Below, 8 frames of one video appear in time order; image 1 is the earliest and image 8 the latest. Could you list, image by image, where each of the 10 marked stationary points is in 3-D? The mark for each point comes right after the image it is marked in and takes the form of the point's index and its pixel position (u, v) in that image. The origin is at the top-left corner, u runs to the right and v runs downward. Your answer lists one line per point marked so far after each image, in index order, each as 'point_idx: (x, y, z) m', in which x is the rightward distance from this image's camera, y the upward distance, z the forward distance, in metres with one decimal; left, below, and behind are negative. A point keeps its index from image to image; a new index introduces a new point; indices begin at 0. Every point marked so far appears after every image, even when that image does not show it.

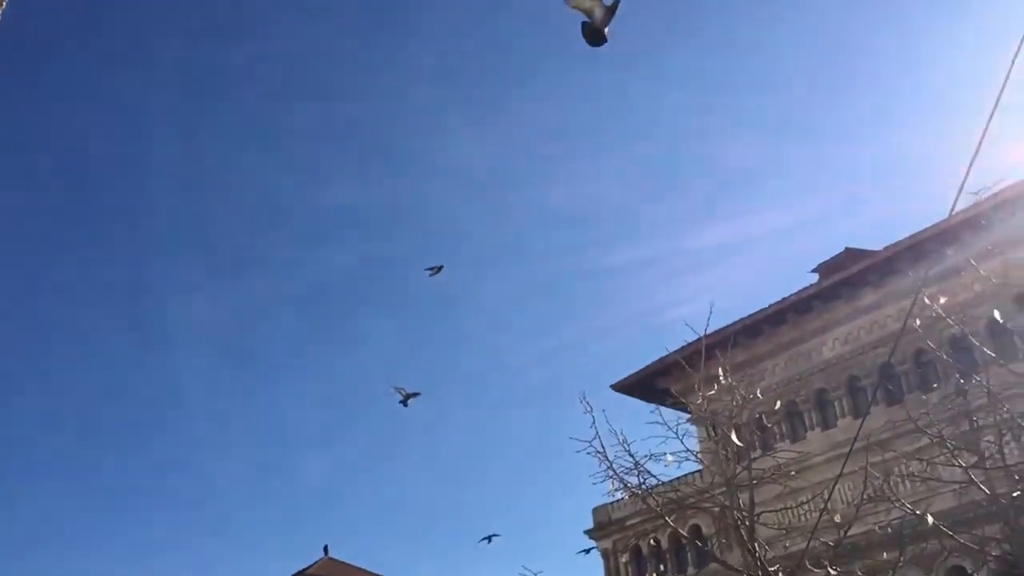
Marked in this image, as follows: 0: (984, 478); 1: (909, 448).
0: (+9.8, -3.9, +17.9) m
1: (+9.1, -3.6, +19.7) m
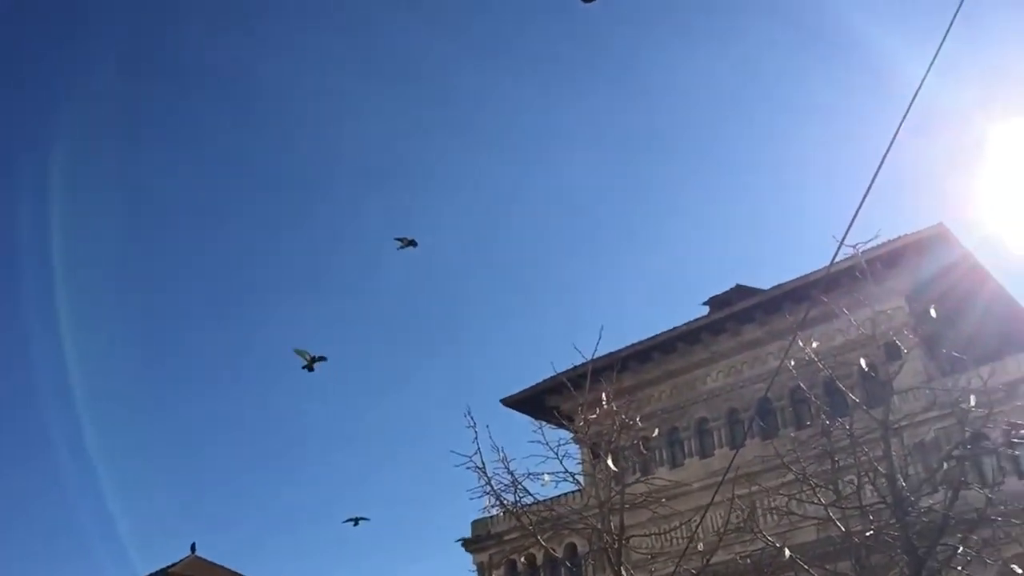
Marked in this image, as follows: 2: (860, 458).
0: (+7.2, -4.9, +18.8) m
1: (+6.3, -4.6, +20.5) m
2: (+7.4, -3.5, +18.2) m
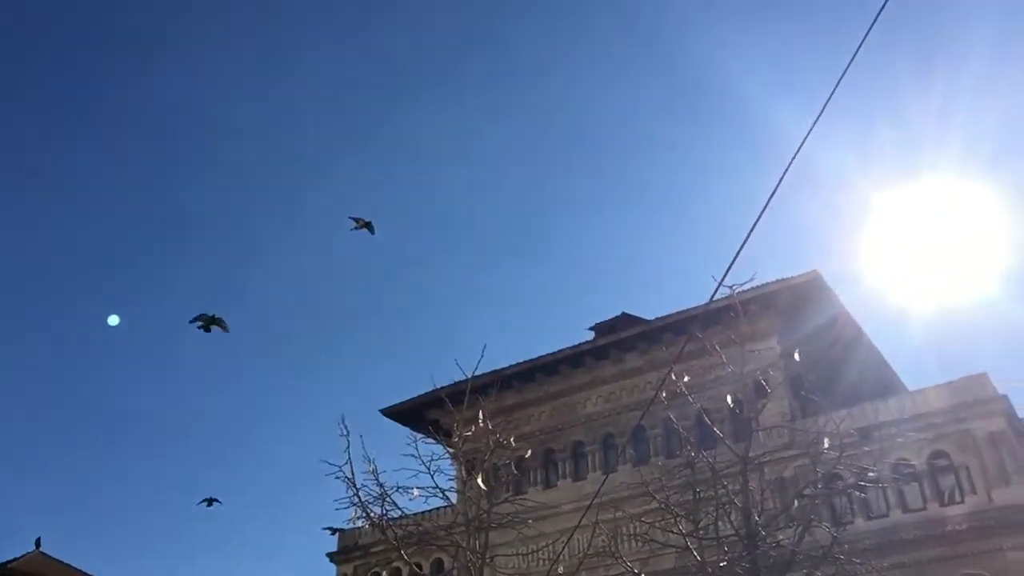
0: (+4.2, -5.8, +19.4) m
1: (+3.2, -5.4, +21.0) m
2: (+4.6, -4.4, +18.9) m
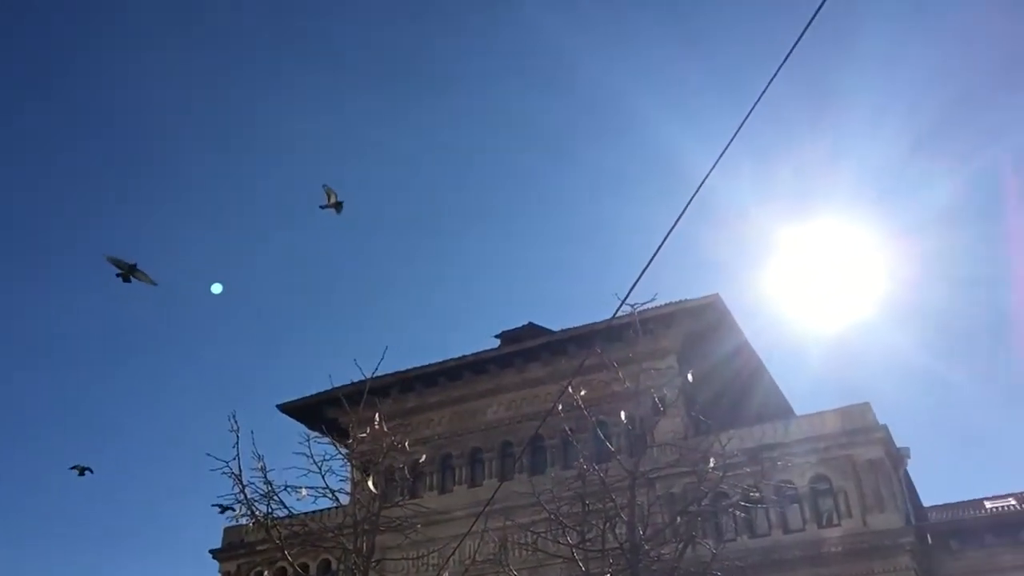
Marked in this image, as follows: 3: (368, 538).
0: (+1.6, -6.1, +19.7) m
1: (+0.5, -5.7, +21.2) m
2: (+2.1, -4.8, +19.2) m
3: (-3.2, -5.6, +19.2) m
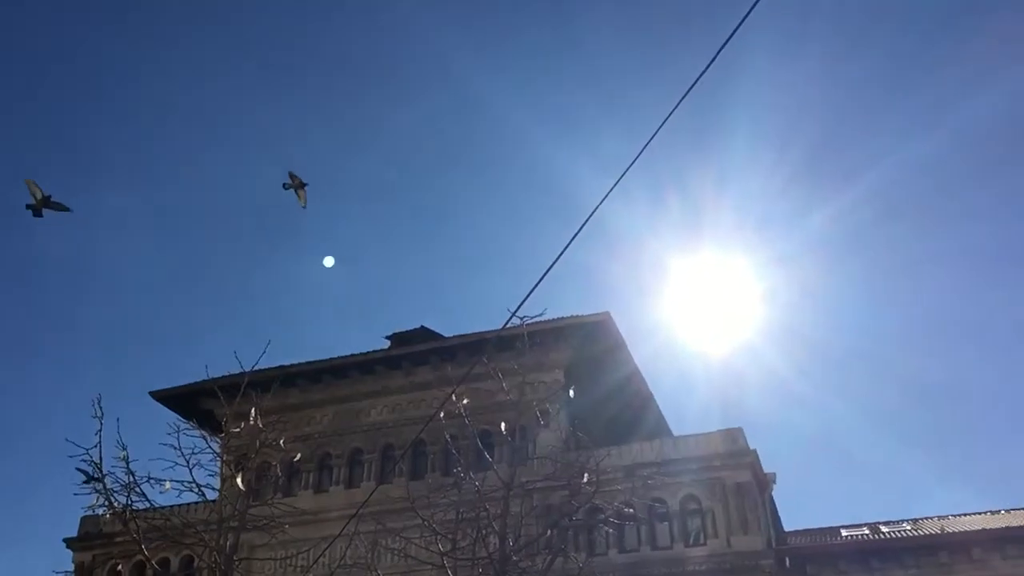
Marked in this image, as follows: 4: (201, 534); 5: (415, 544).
0: (-1.4, -6.3, +19.7) m
1: (-2.6, -5.7, +21.1) m
2: (-0.7, -5.0, +19.2) m
3: (-6.1, -5.4, +18.7) m
4: (-6.6, -5.2, +18.4) m
5: (-2.2, -5.8, +19.5) m
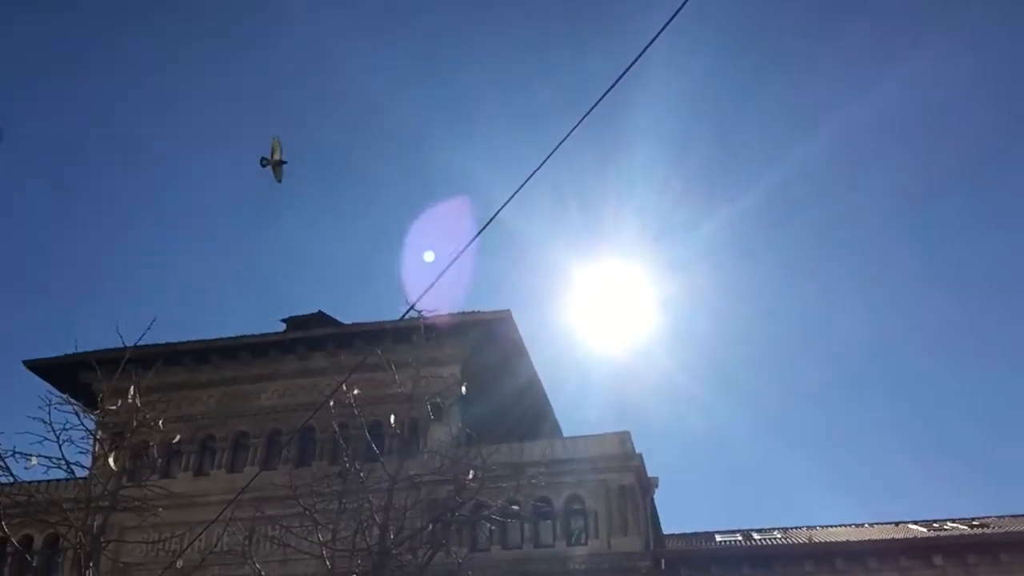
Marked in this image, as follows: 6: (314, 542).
0: (-4.1, -6.0, +19.5) m
1: (-5.5, -5.3, +20.7) m
2: (-3.3, -4.8, +19.1) m
3: (-8.6, -4.8, +18.0) m
4: (-9.1, -4.6, +17.6) m
5: (-4.9, -5.5, +19.2) m
6: (-4.4, -5.6, +19.0) m
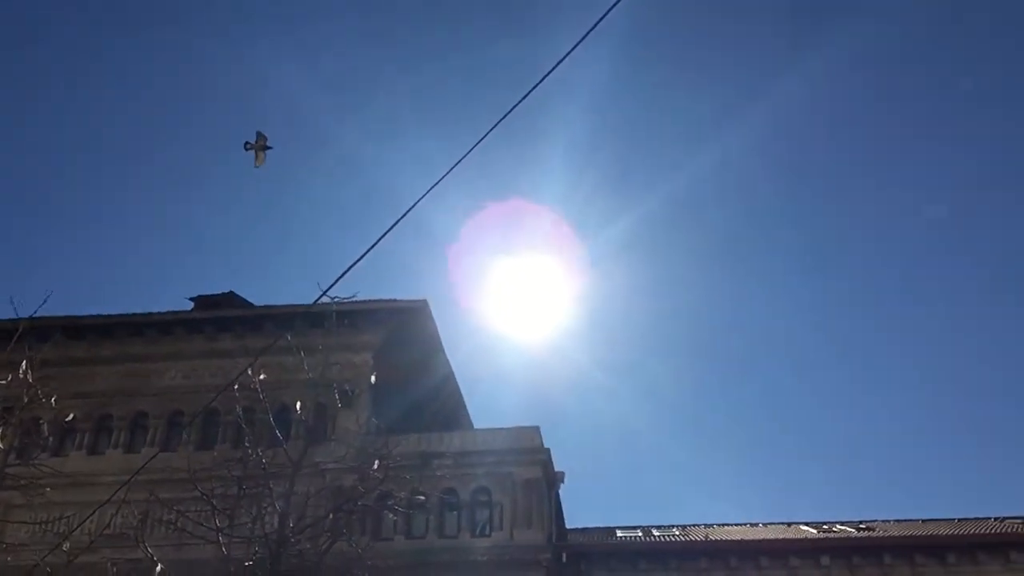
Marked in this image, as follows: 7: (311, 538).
0: (-6.3, -5.6, +19.1) m
1: (-7.7, -4.8, +20.2) m
2: (-5.4, -4.4, +18.8) m
3: (-10.6, -4.1, +17.3) m
4: (-11.1, -4.0, +16.8) m
5: (-7.0, -5.0, +18.8) m
6: (-6.5, -5.1, +18.6) m
7: (-4.4, -5.5, +18.8) m
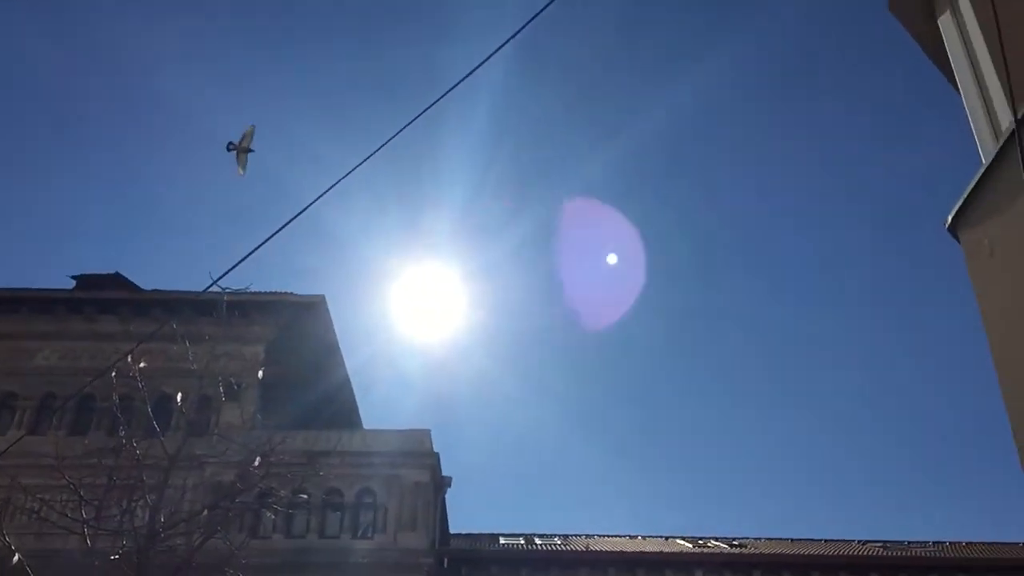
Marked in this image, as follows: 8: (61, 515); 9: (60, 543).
0: (-8.9, -5.2, +18.3) m
1: (-10.4, -4.3, +19.2) m
2: (-7.9, -4.1, +18.0) m
3: (-12.9, -3.5, +16.0) m
4: (-13.2, -3.2, +15.5) m
5: (-9.5, -4.6, +17.9) m
6: (-9.0, -4.7, +17.8) m
7: (-7.0, -5.2, +18.2) m
8: (-9.9, -5.0, +18.8) m
9: (-9.9, -5.6, +18.8) m
